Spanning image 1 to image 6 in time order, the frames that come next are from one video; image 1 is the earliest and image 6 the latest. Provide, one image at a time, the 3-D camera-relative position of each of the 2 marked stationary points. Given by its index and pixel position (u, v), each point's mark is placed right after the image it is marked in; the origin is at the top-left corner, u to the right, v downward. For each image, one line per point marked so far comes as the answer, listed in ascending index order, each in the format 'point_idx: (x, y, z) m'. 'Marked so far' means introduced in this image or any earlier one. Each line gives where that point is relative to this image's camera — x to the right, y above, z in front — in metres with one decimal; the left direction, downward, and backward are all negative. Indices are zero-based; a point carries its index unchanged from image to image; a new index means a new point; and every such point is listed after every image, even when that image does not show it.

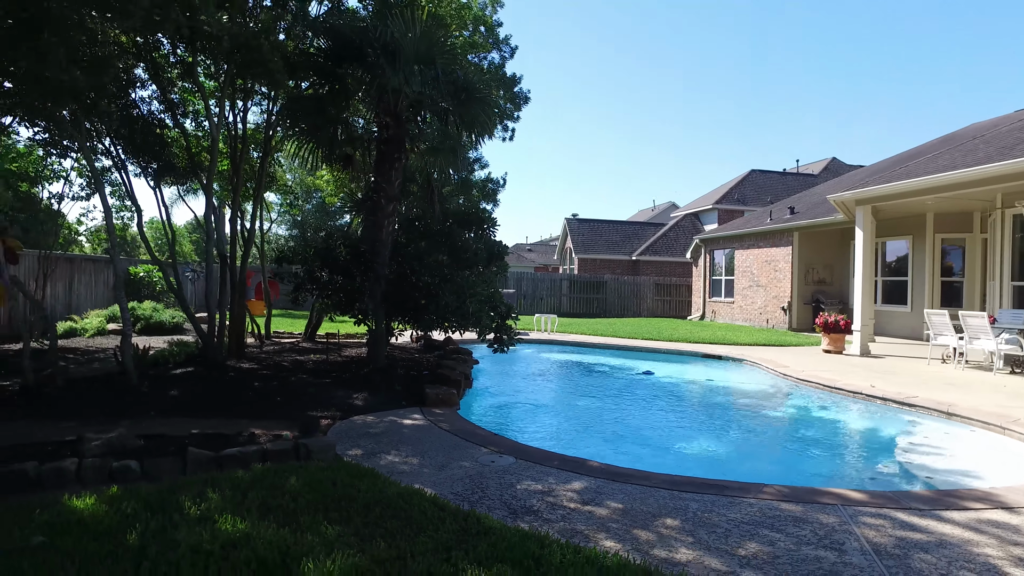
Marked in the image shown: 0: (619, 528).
0: (+0.5, -1.0, +2.9) m
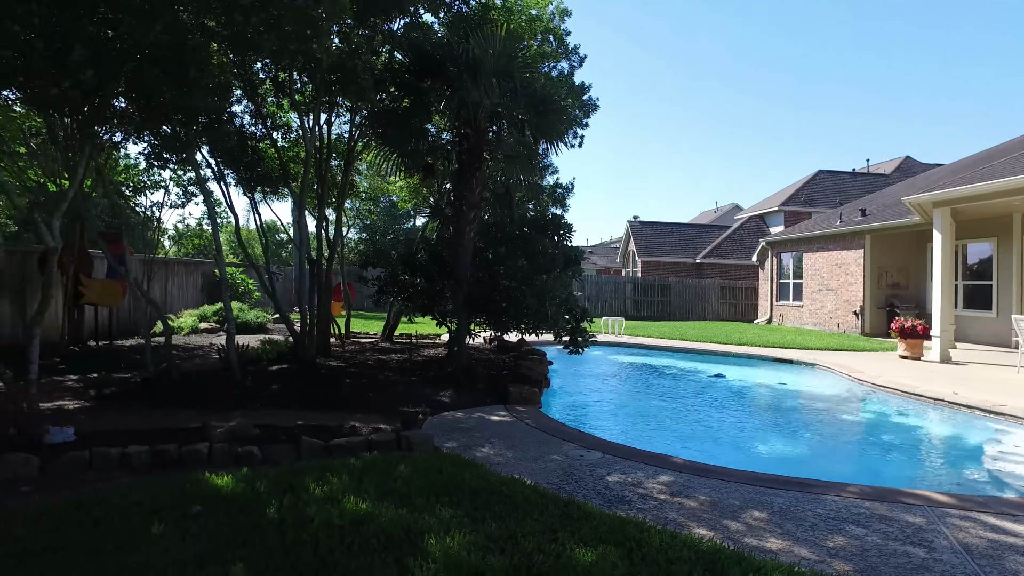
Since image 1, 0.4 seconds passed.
0: (+0.9, -1.0, +3.1) m
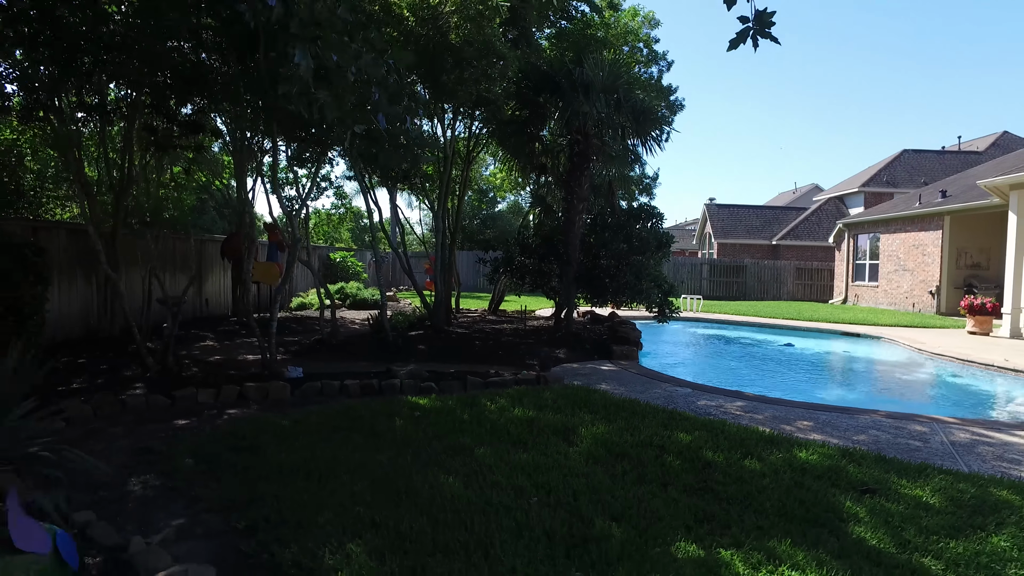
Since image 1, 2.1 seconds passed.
0: (+1.7, -0.9, +4.5) m
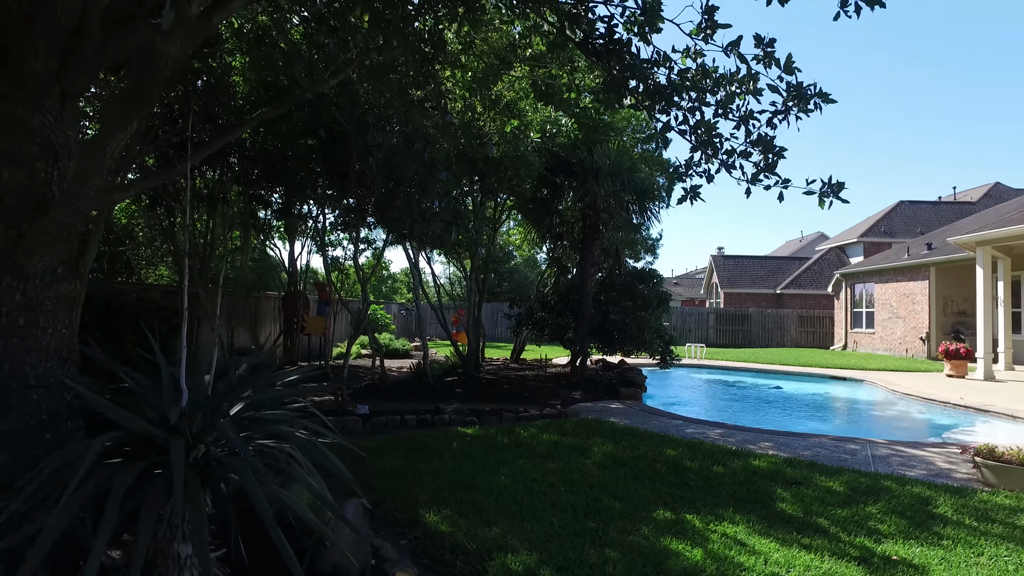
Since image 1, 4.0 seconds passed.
0: (+2.0, -1.3, +5.9) m
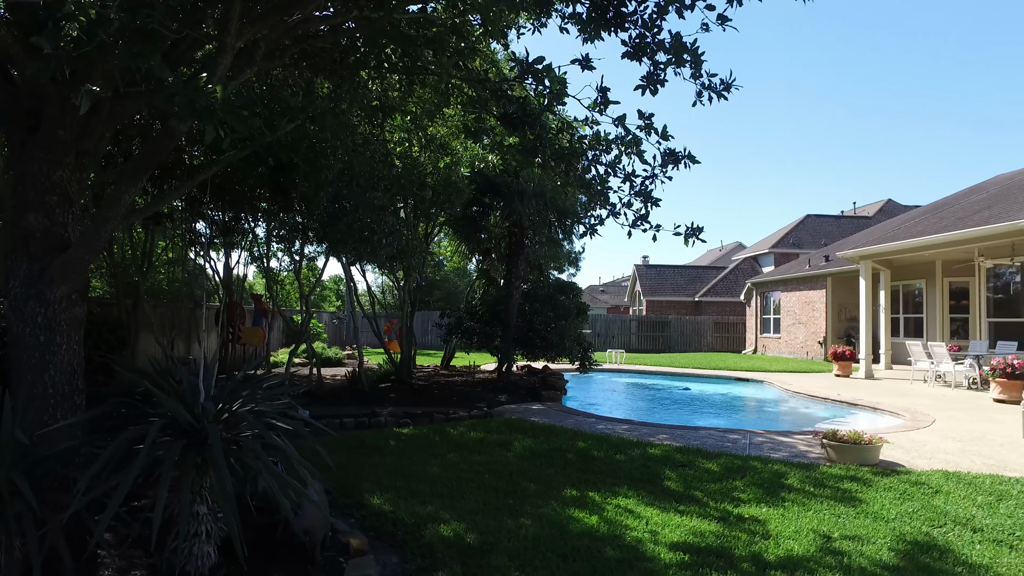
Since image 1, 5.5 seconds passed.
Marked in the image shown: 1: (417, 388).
0: (+1.3, -1.5, +6.8) m
1: (-1.5, -1.6, +10.7) m
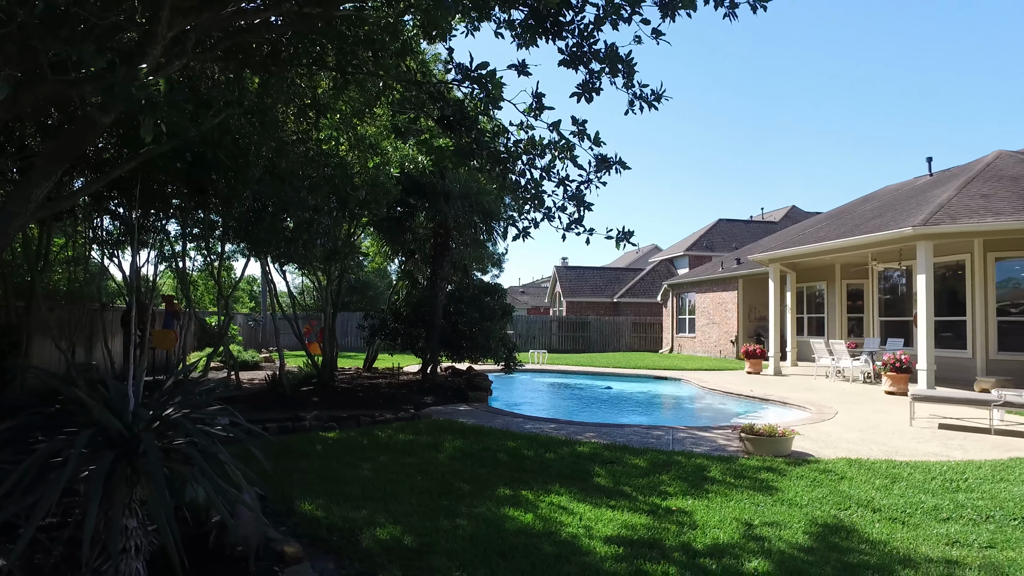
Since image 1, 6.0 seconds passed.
0: (+0.6, -1.5, +6.9) m
1: (-2.6, -1.6, +10.5) m
